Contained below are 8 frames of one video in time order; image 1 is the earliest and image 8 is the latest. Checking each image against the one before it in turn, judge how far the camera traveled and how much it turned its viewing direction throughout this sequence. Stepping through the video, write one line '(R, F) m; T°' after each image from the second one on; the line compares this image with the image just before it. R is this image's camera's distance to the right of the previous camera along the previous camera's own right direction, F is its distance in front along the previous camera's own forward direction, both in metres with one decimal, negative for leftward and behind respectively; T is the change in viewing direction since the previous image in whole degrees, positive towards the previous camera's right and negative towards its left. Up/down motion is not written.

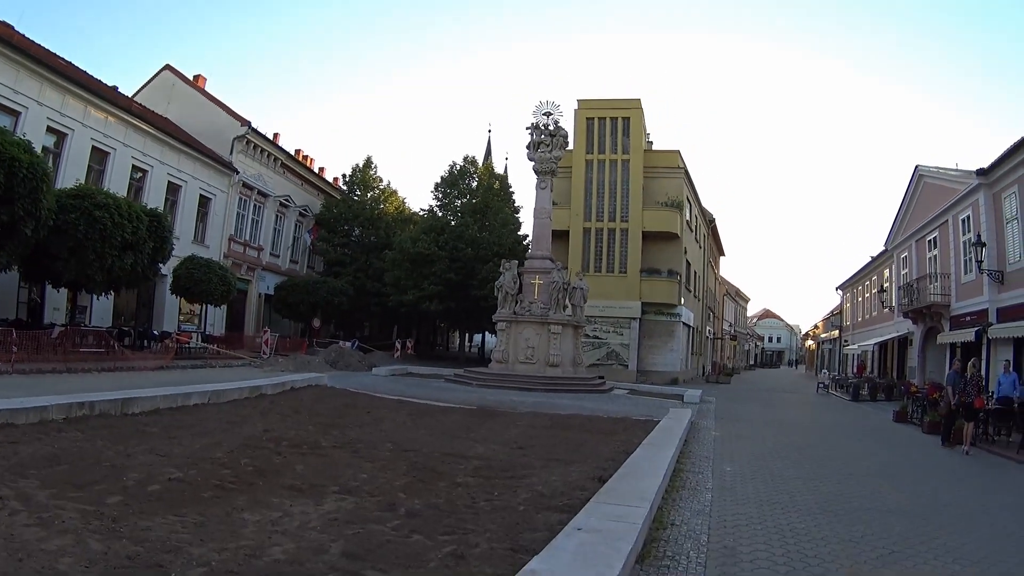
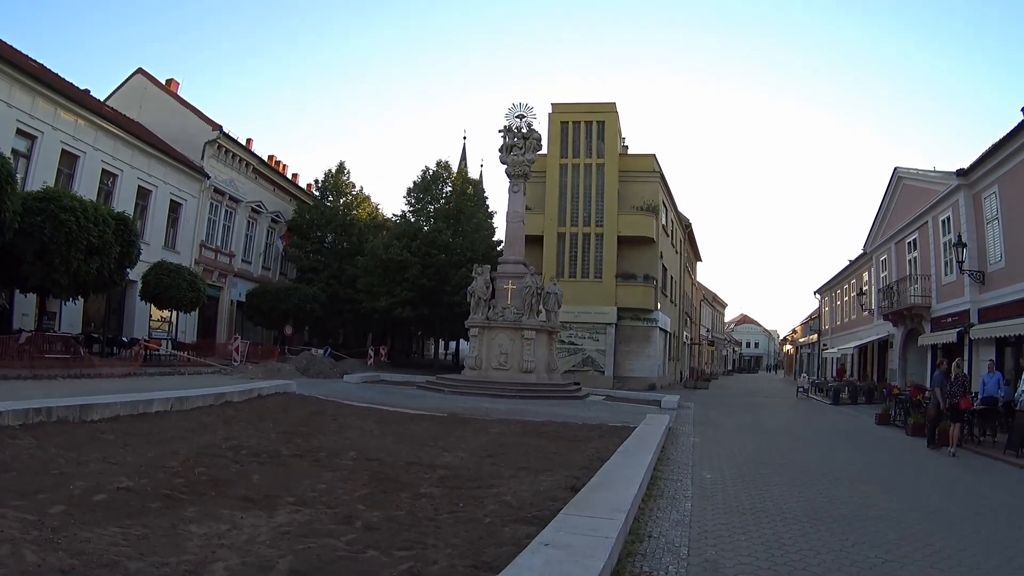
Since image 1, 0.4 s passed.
(+0.1, +0.4) m; +2°
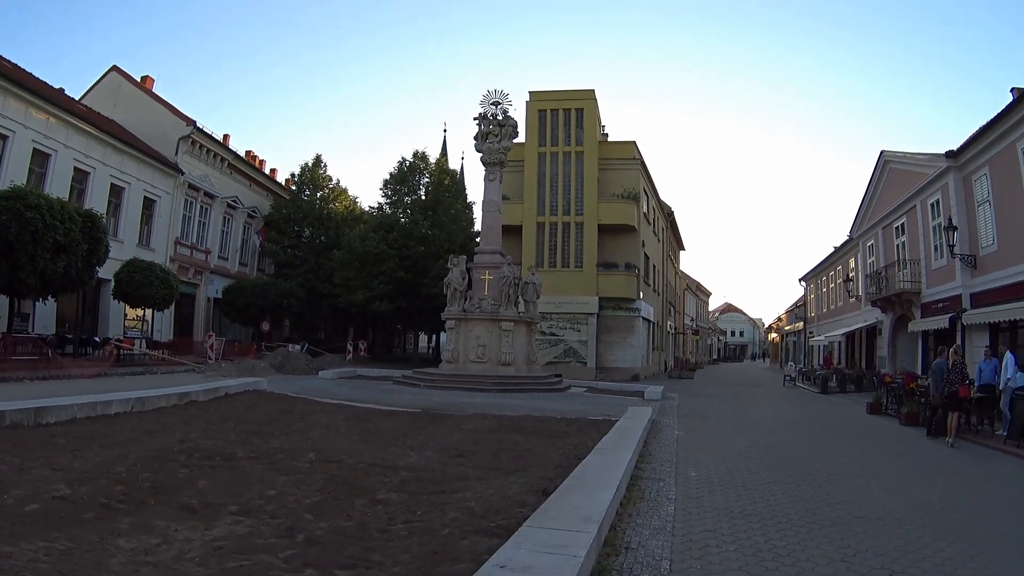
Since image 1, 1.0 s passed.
(+0.2, +0.6) m; +1°
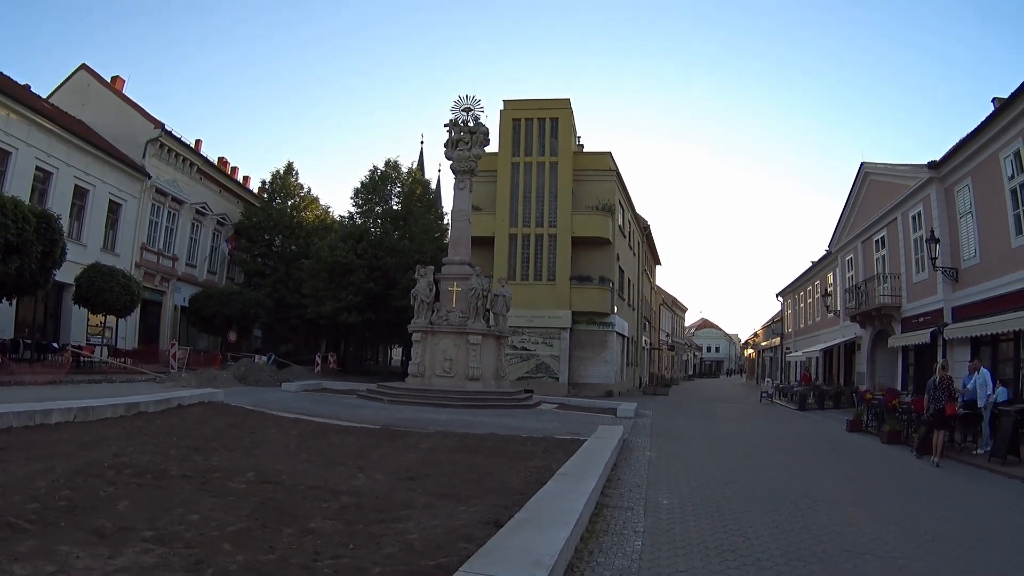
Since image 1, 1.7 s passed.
(+0.2, +0.5) m; +2°
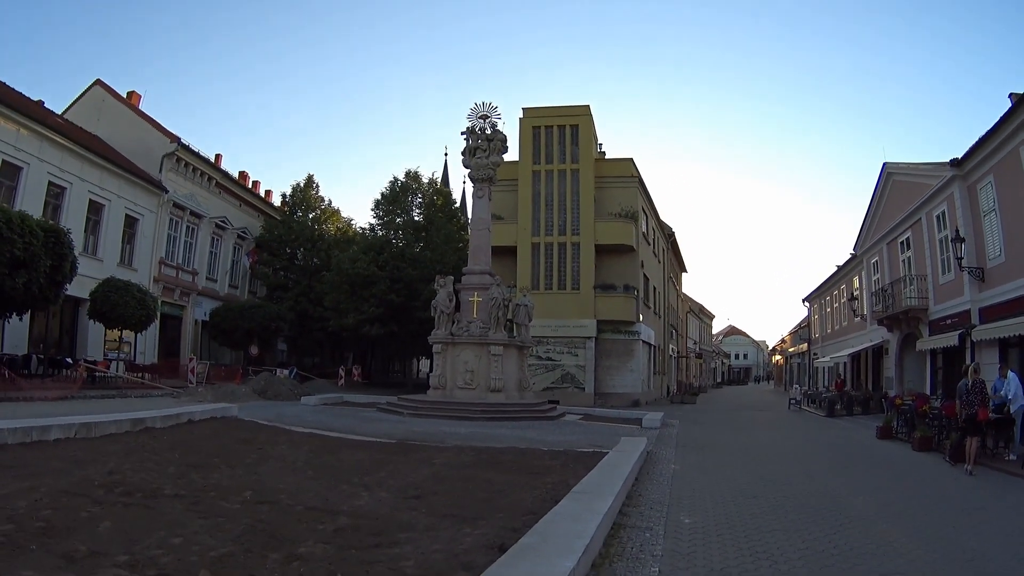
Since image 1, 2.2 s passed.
(+0.2, +0.4) m; -2°
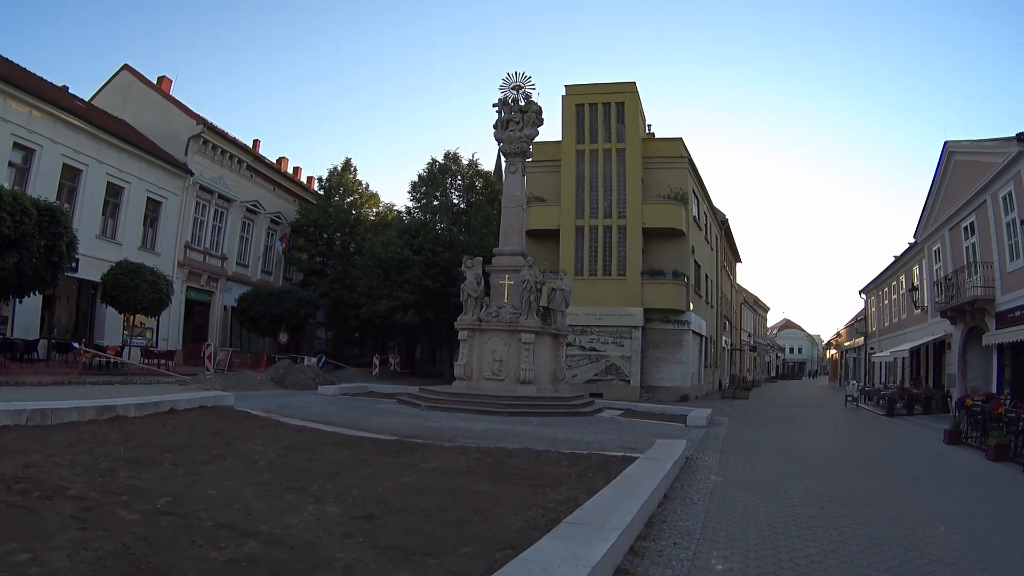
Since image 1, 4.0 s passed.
(+0.6, +1.8) m; -4°
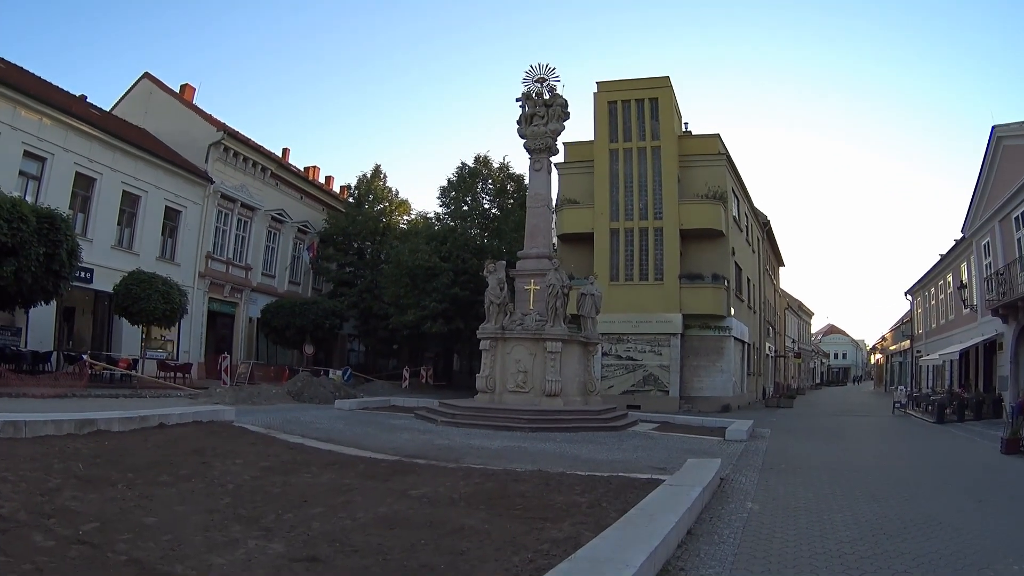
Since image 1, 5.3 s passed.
(+0.5, +1.2) m; -4°
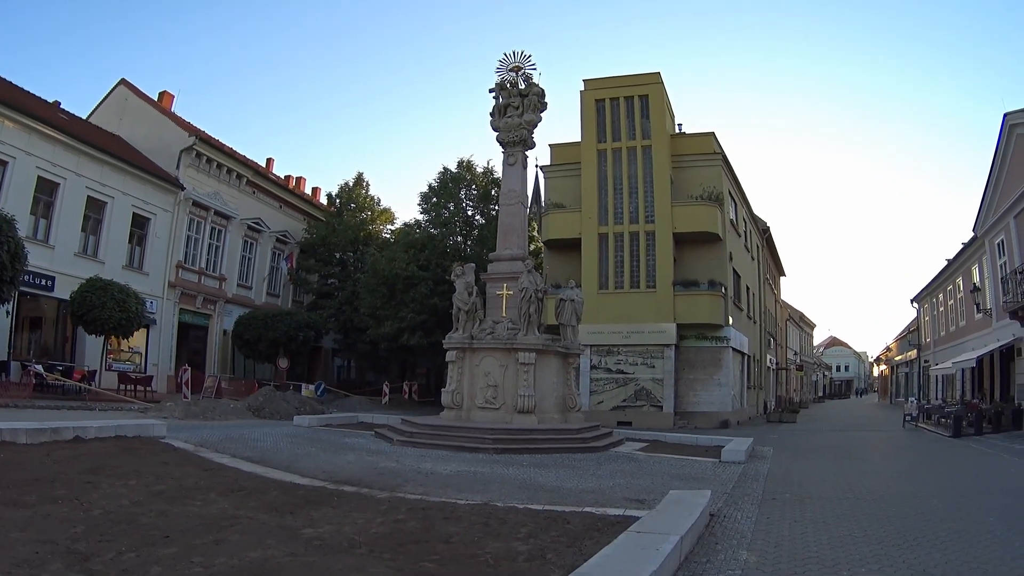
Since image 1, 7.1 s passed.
(+0.7, +1.6) m; 0°
